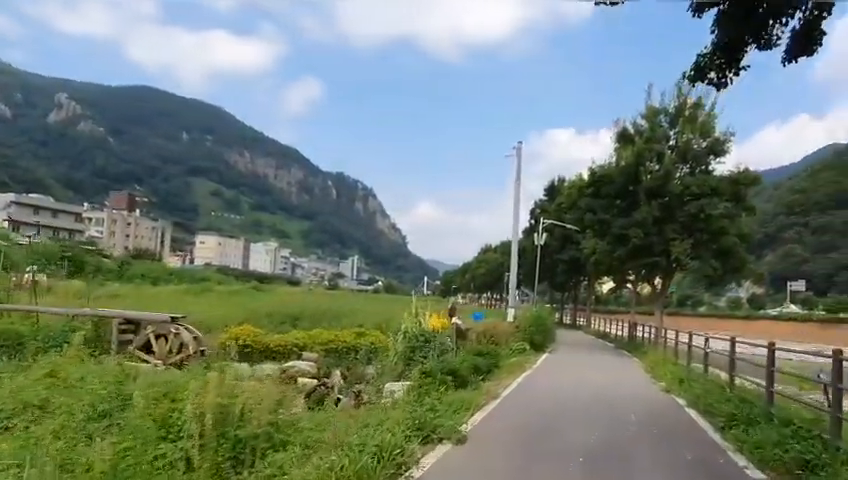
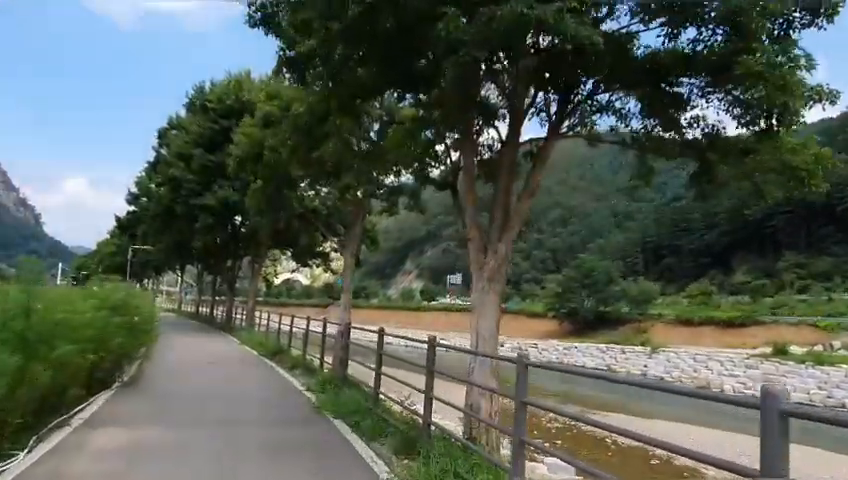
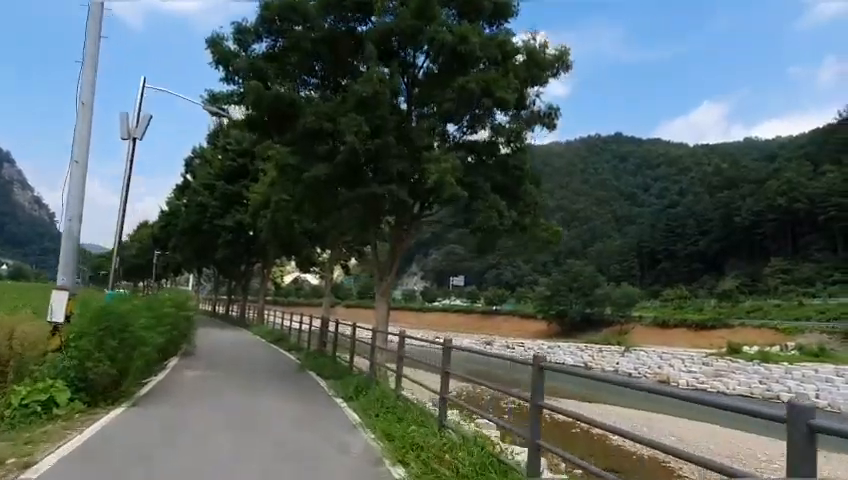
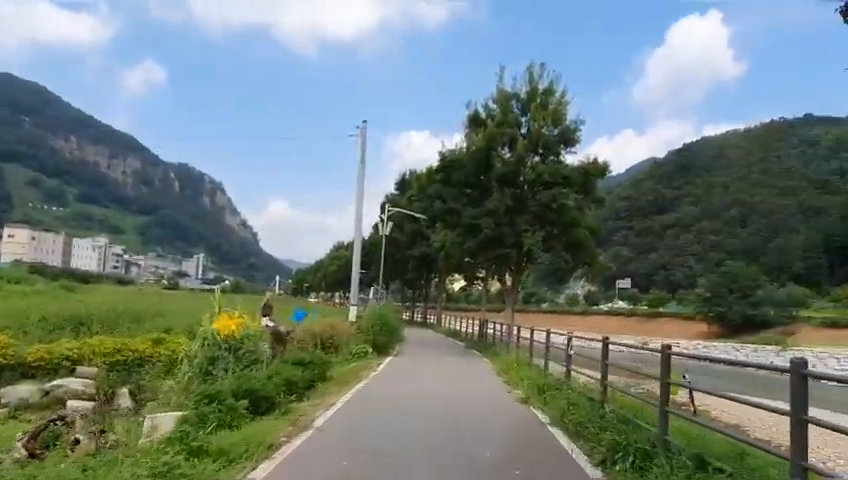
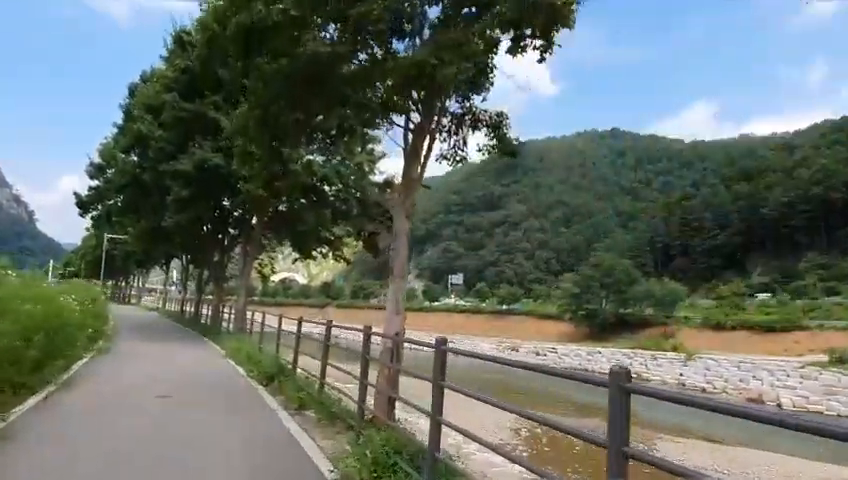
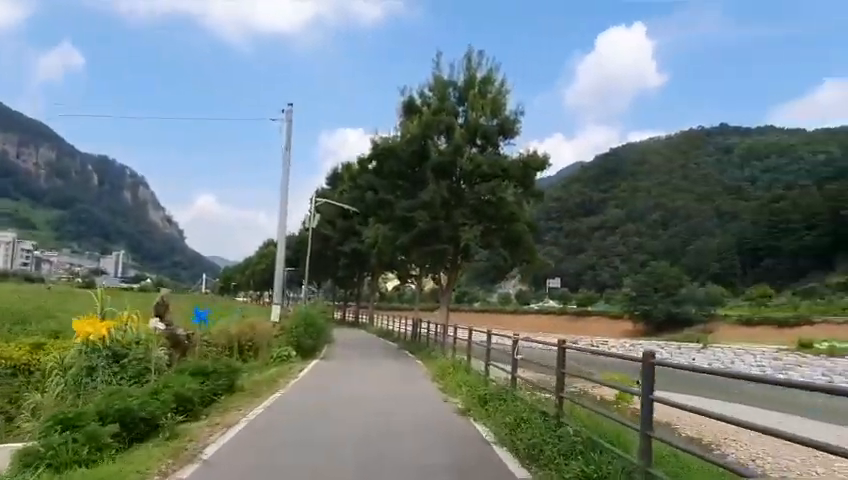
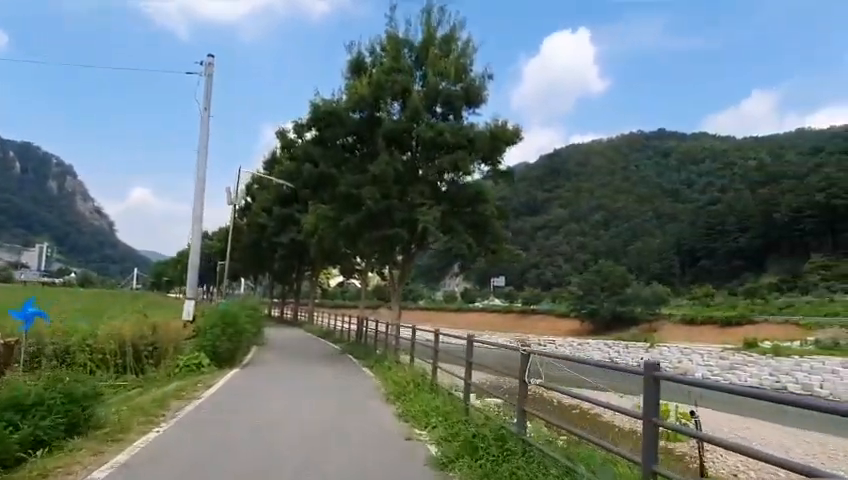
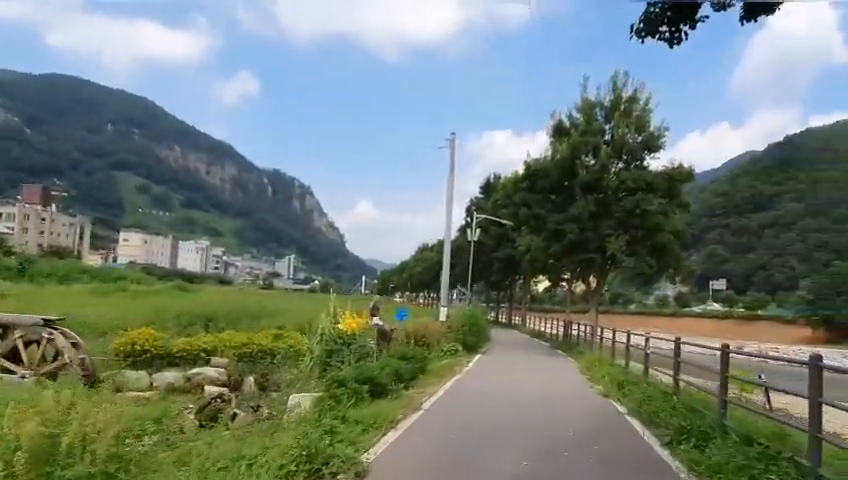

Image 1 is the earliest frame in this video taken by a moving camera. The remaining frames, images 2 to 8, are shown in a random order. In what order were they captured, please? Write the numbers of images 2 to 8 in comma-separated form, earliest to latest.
8, 4, 6, 7, 3, 2, 5
